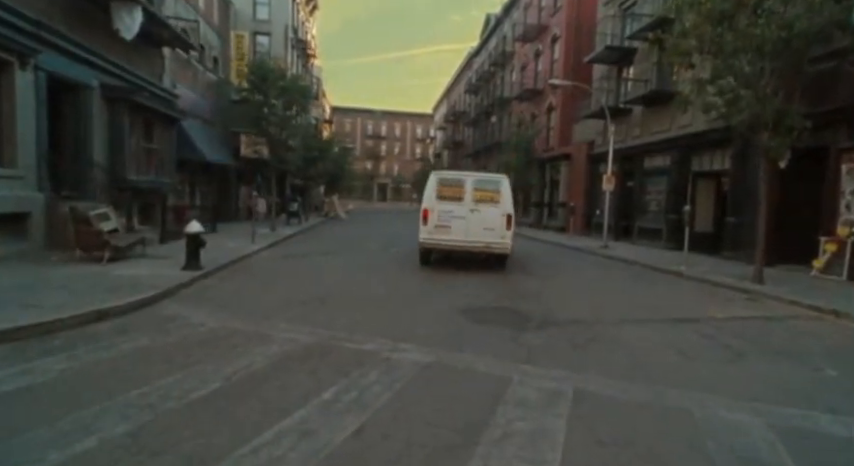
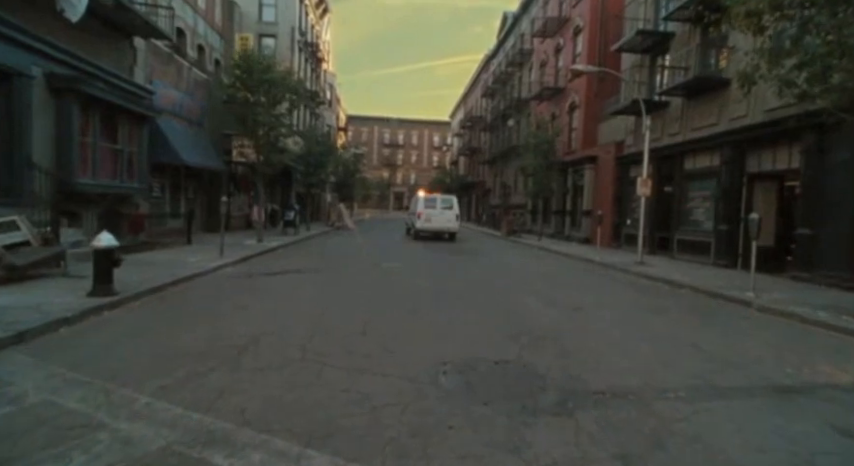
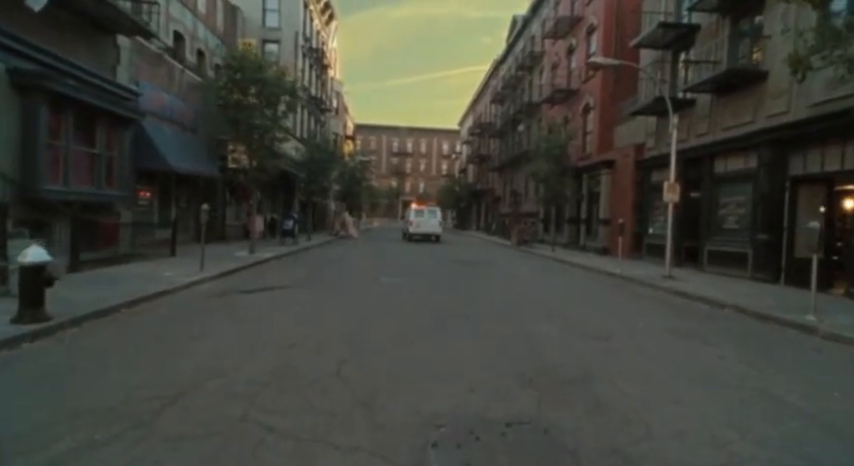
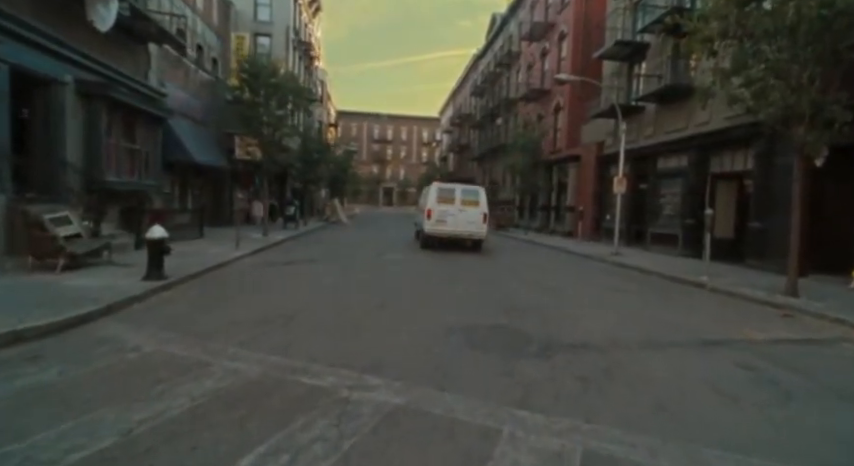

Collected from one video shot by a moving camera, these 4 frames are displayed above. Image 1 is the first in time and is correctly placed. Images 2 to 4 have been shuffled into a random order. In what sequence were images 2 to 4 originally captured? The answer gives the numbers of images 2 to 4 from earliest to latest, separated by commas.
4, 2, 3
